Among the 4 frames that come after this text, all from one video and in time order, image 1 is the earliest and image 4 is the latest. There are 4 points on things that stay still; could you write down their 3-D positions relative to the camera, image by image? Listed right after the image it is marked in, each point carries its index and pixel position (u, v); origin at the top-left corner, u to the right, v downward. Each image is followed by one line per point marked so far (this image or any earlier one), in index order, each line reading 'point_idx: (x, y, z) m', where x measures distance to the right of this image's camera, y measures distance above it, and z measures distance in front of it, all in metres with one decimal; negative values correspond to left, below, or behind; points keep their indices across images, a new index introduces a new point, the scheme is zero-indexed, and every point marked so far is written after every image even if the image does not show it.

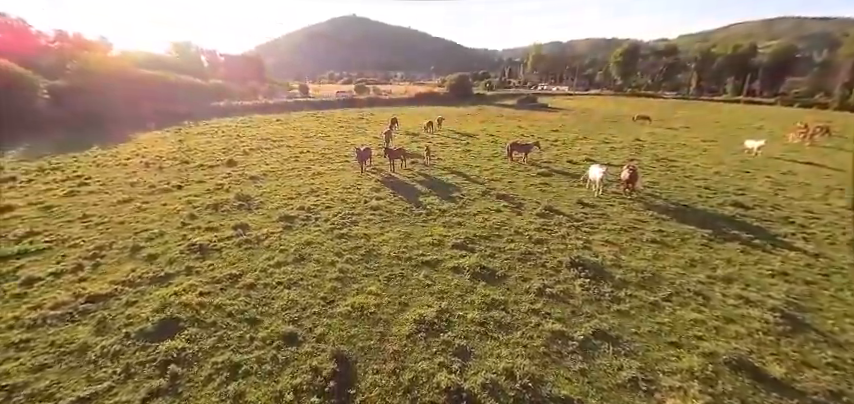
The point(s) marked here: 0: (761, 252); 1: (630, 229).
0: (+10.6, -1.6, +11.2) m
1: (+7.1, -1.0, +12.4) m
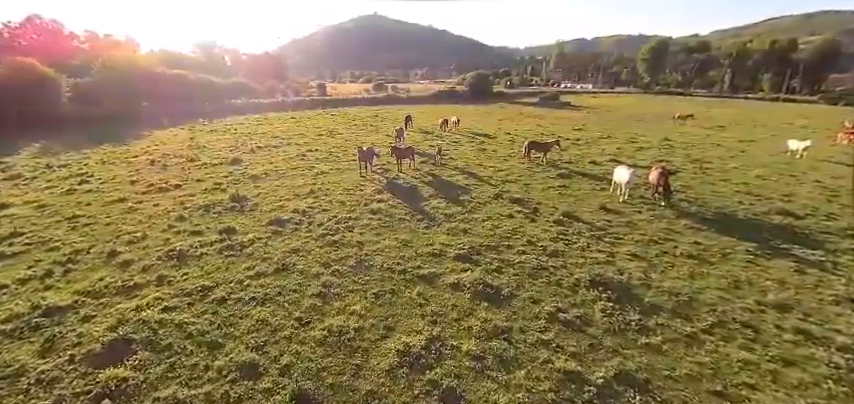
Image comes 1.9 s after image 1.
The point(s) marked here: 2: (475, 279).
0: (+10.6, -1.9, +9.5) m
1: (+7.2, -1.2, +10.9) m
2: (+1.1, -1.8, +8.2) m
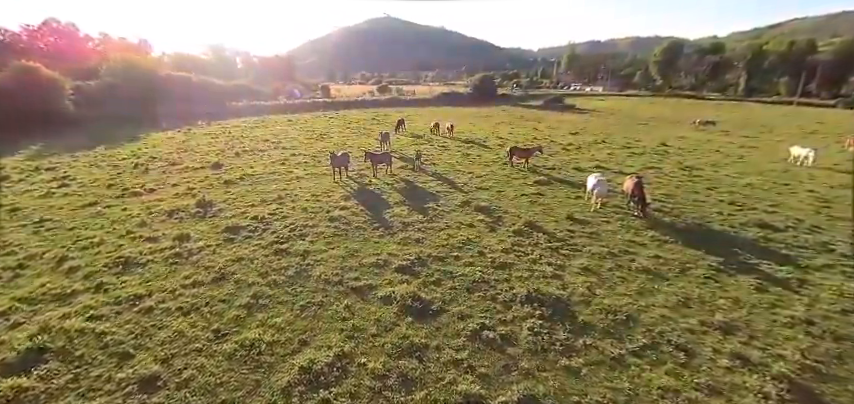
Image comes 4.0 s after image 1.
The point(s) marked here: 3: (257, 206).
0: (+9.1, -2.3, +9.0) m
1: (+5.7, -1.6, +10.5) m
2: (-0.4, -2.1, +8.1) m
3: (-6.5, -0.2, +13.4) m
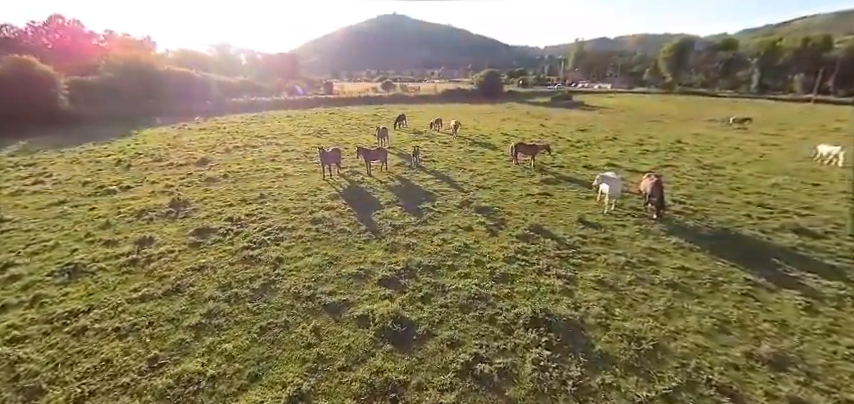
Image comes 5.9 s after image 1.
0: (+8.8, -2.4, +7.6) m
1: (+5.5, -1.6, +9.1) m
2: (-0.7, -2.1, +6.8) m
3: (-6.7, -0.2, +12.2) m
